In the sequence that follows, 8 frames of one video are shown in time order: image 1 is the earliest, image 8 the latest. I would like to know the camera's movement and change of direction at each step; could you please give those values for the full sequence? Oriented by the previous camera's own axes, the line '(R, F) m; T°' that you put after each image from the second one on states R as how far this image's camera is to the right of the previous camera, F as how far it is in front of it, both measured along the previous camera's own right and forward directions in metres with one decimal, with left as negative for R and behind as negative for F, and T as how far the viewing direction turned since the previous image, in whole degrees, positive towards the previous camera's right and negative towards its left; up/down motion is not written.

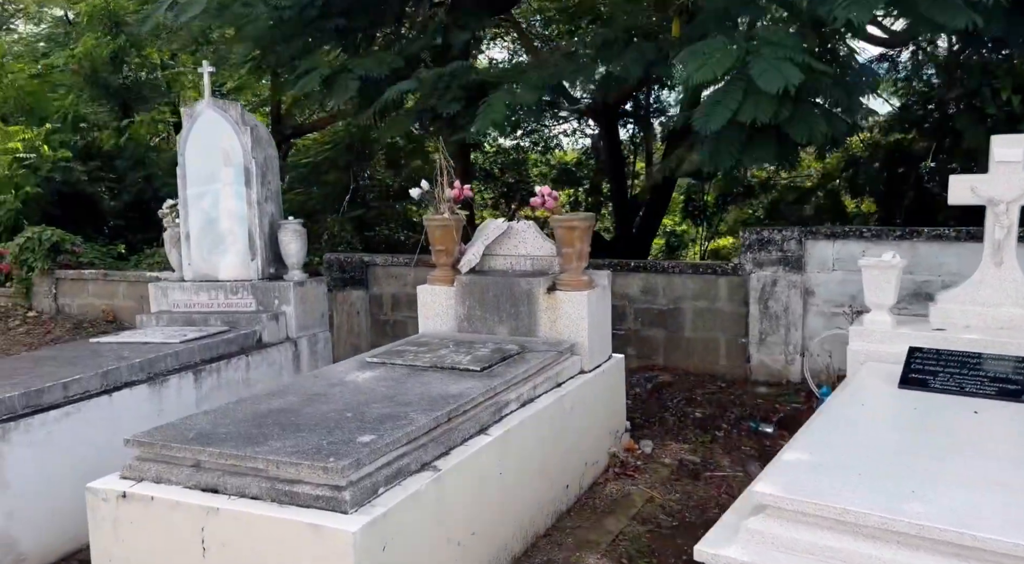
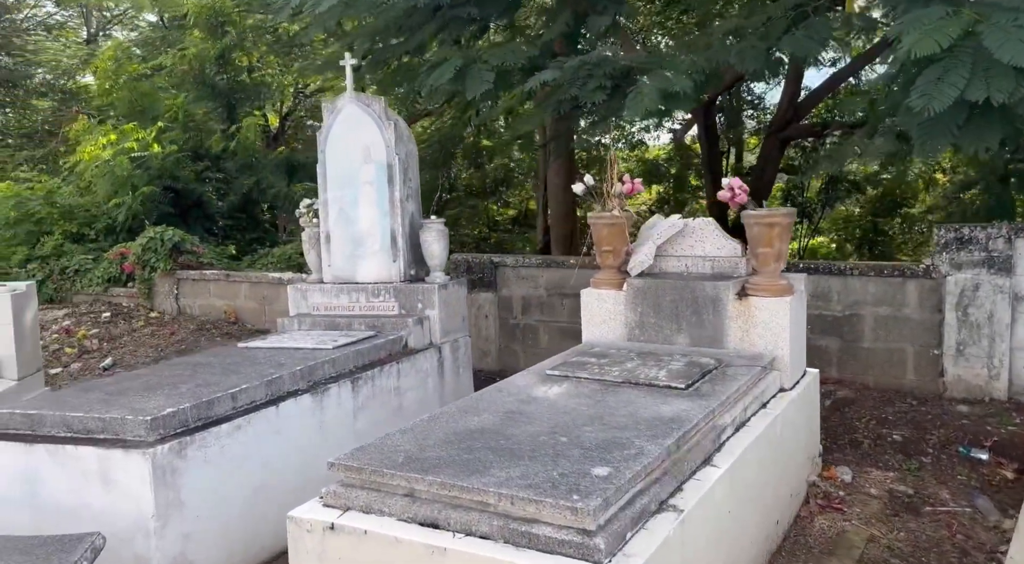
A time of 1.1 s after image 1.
(-0.4, +0.3) m; -5°
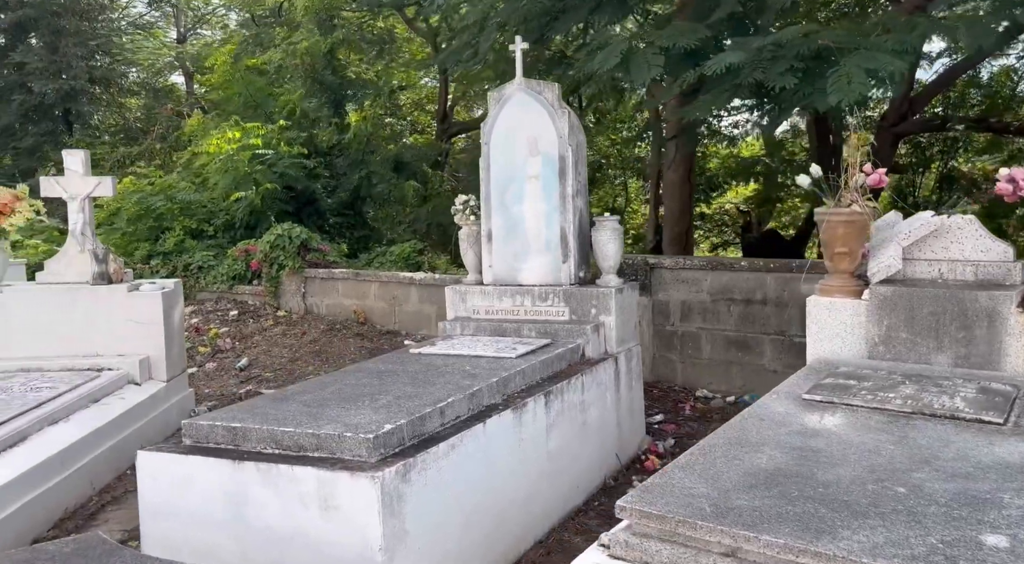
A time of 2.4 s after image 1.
(-0.6, +0.4) m; -5°
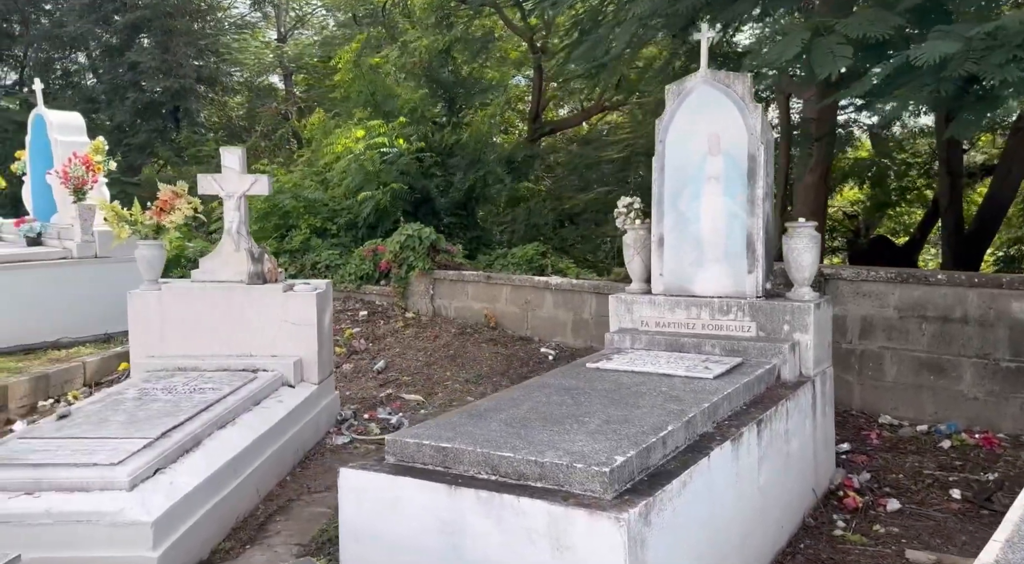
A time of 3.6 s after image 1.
(-0.5, +0.3) m; -6°
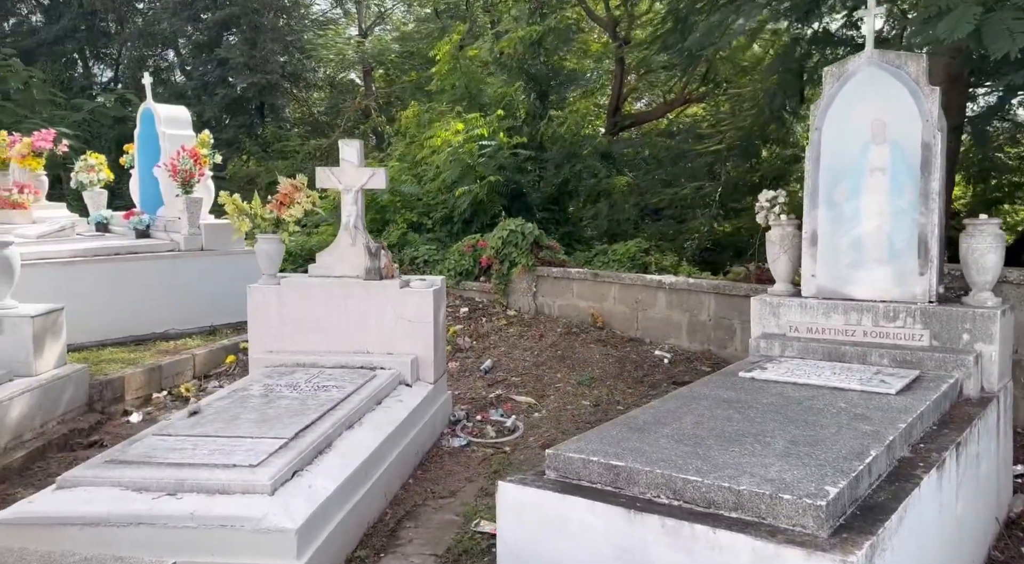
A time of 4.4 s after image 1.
(-0.3, +0.3) m; -5°
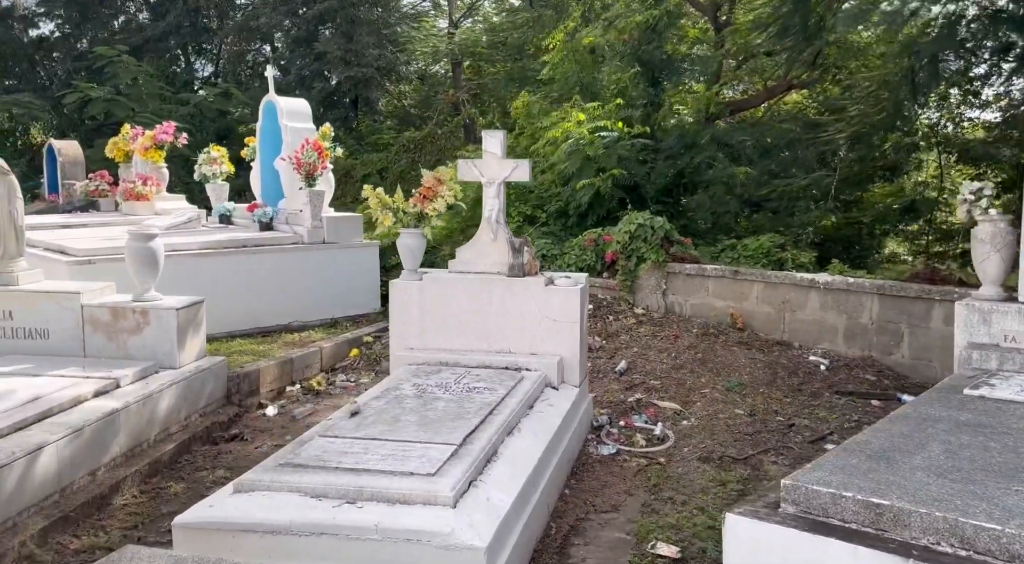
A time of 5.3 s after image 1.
(-0.4, +0.3) m; -6°
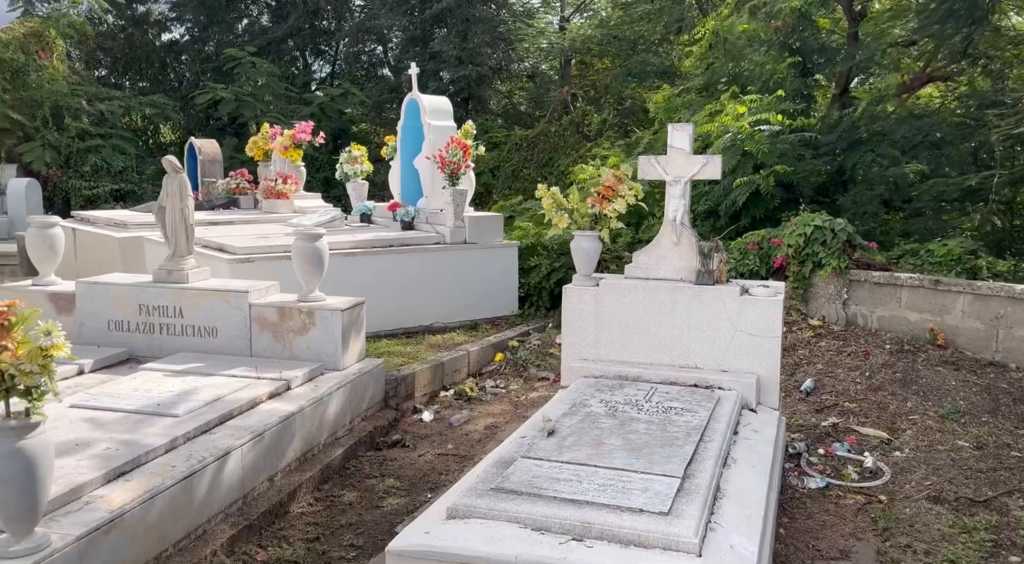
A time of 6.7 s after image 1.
(-0.5, +0.4) m; -7°
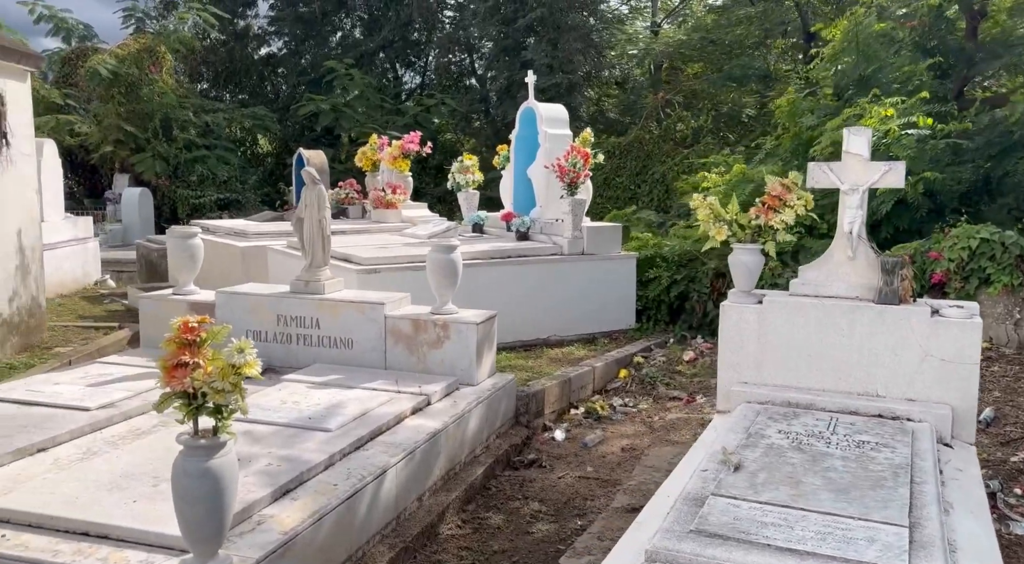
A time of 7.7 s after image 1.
(-0.4, +0.3) m; -6°
